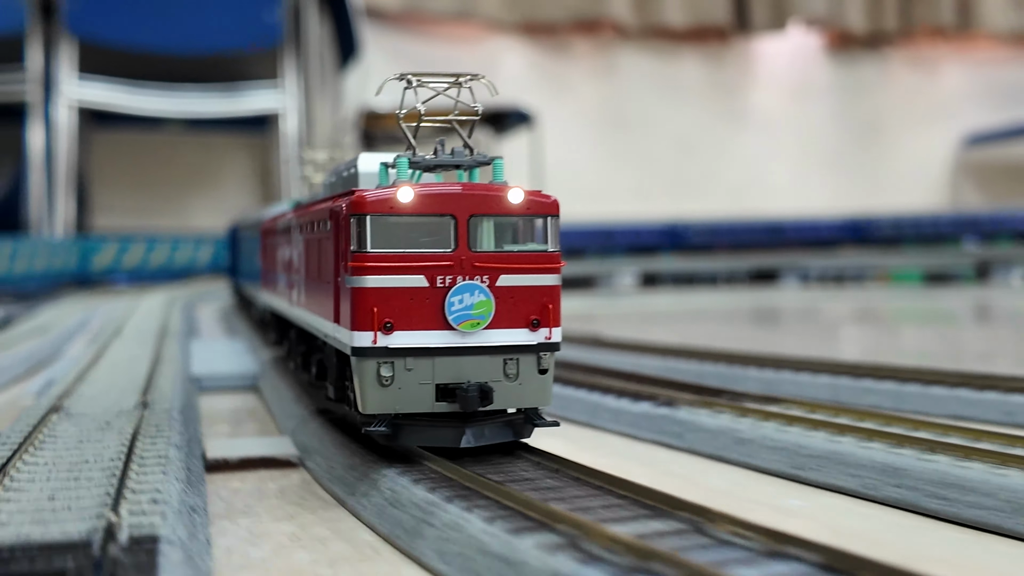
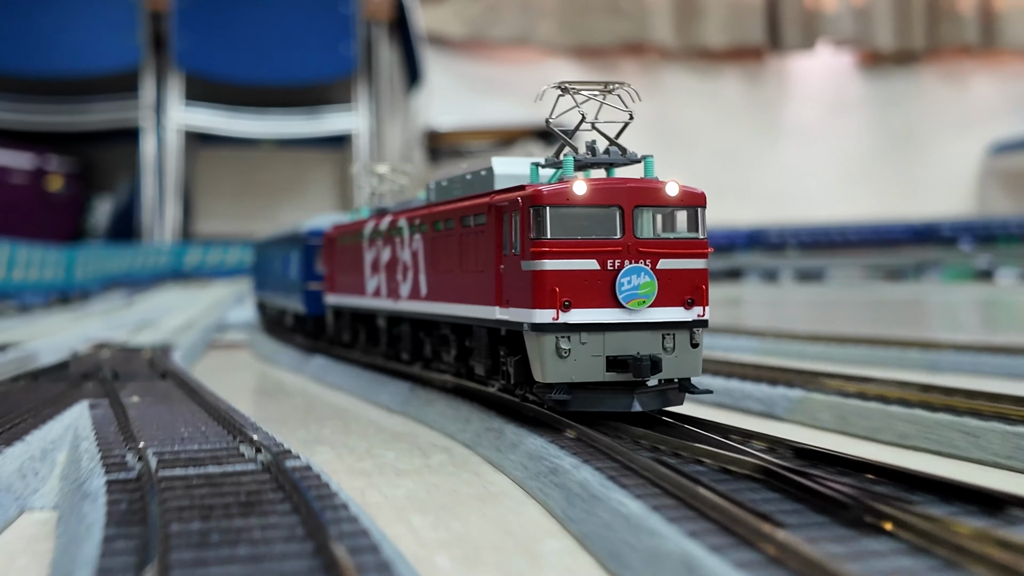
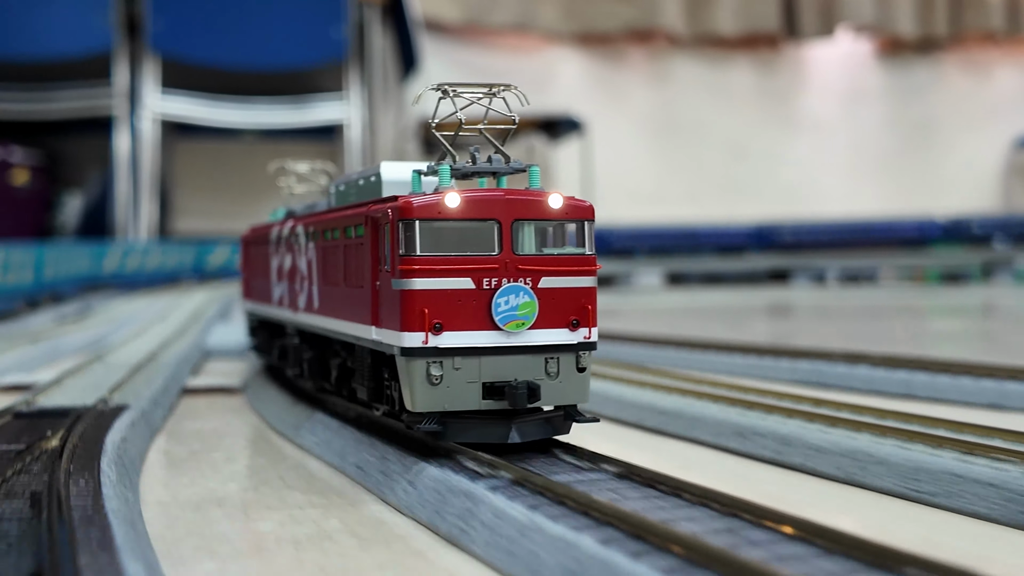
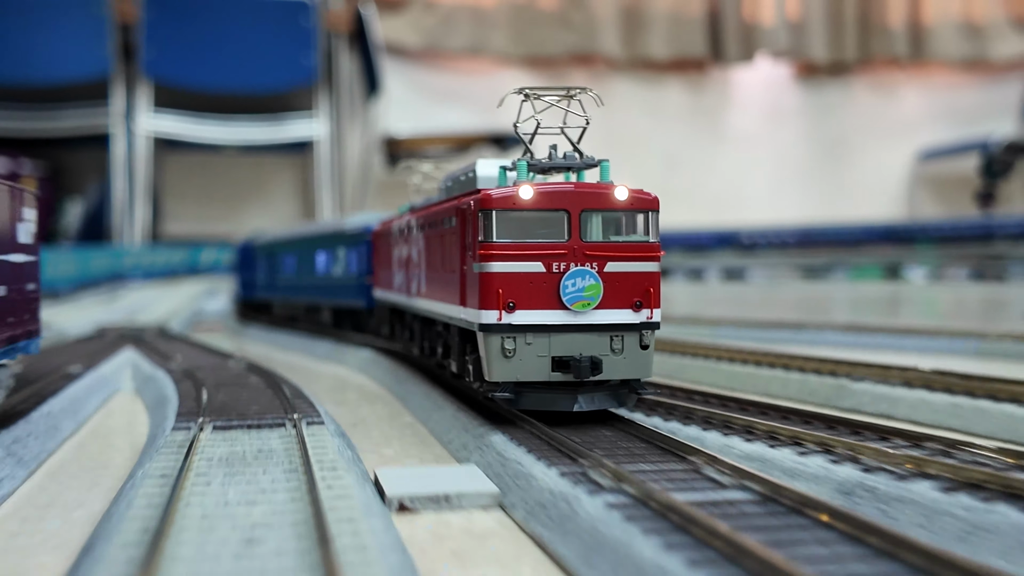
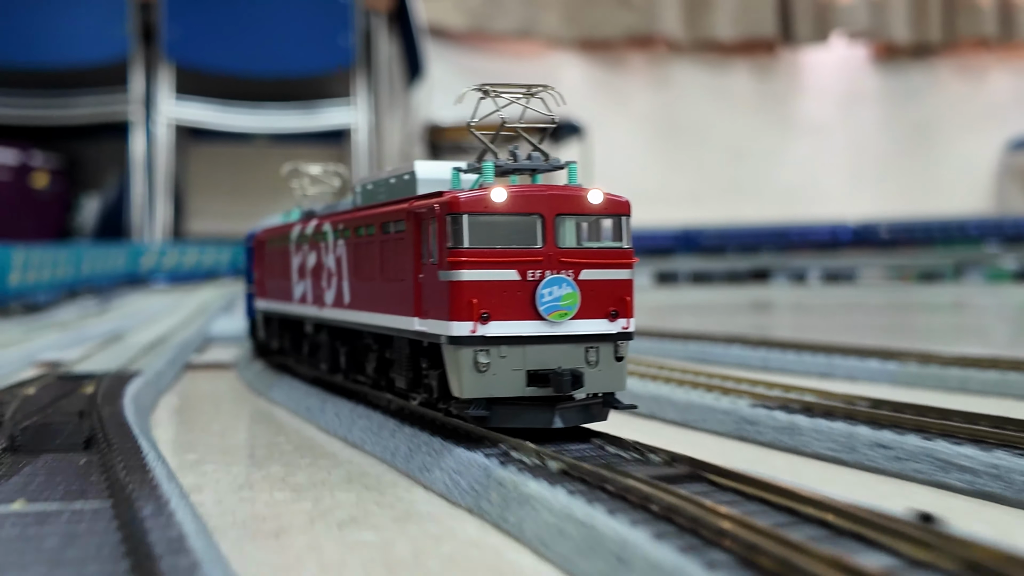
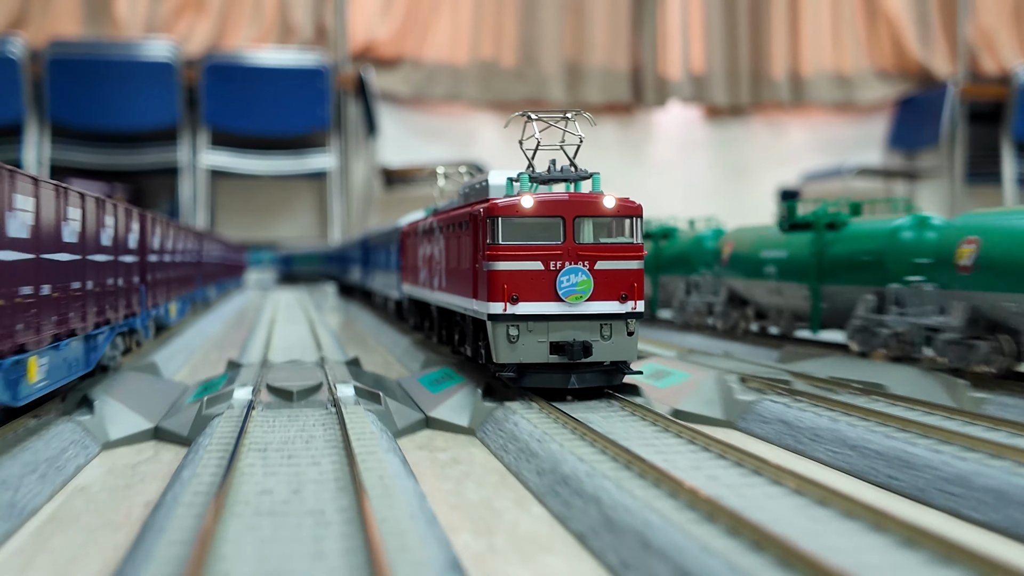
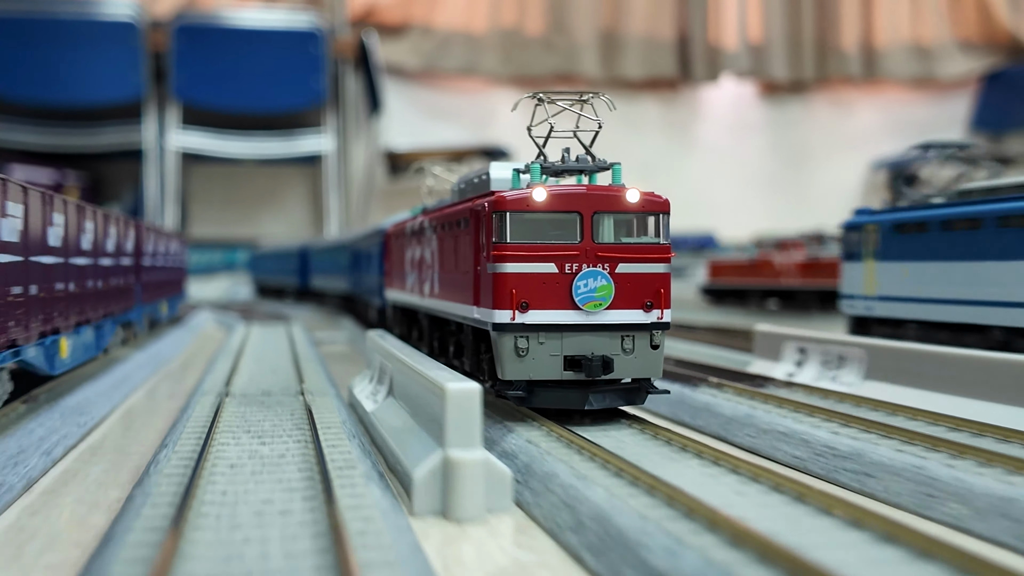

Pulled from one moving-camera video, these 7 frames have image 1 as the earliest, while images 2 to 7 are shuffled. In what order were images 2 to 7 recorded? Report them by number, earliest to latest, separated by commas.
3, 5, 2, 4, 7, 6
